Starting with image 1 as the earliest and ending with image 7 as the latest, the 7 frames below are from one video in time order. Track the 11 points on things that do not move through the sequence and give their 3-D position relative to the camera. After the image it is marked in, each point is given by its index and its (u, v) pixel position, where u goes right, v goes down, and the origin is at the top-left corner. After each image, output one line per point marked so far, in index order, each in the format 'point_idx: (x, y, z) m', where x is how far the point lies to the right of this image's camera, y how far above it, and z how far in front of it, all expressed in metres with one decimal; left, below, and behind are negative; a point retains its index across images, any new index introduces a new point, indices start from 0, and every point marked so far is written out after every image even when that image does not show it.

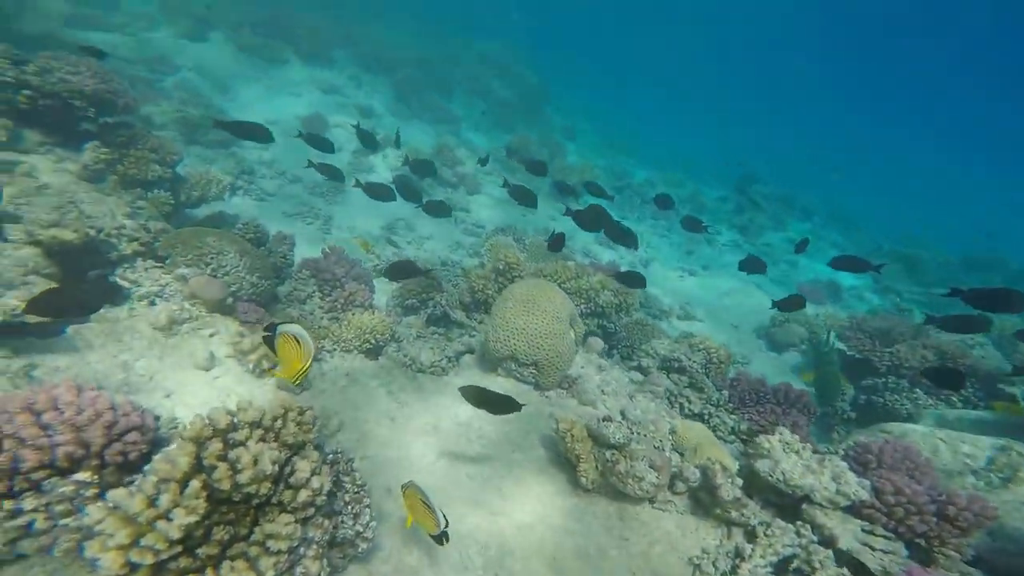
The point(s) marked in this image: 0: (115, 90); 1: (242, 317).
0: (-6.3, +3.2, +8.0) m
1: (-3.5, -0.5, +6.6) m
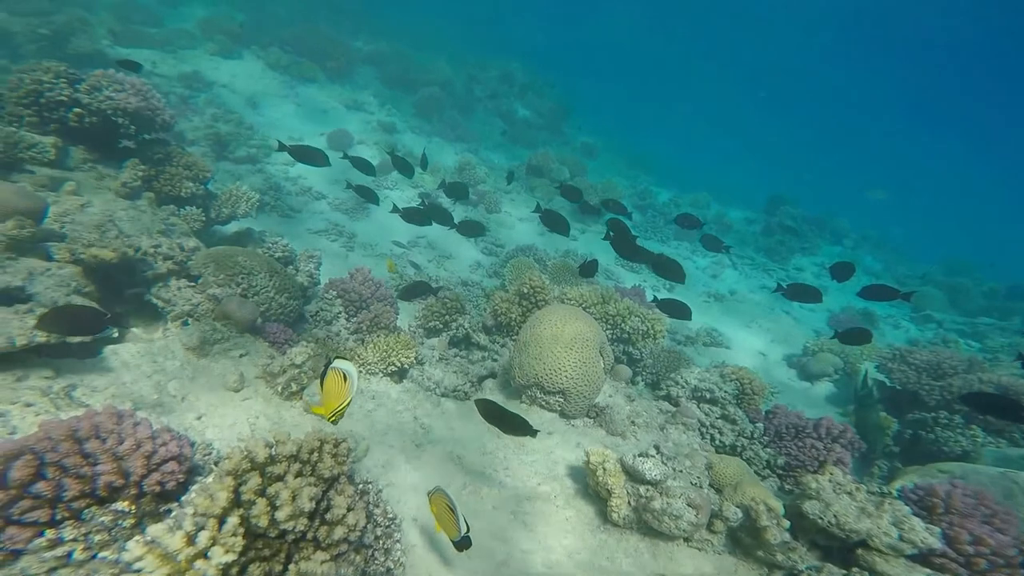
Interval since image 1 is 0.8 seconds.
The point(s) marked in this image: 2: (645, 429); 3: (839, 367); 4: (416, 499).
0: (-5.8, +2.9, +8.2) m
1: (-3.1, -0.8, +6.5) m
2: (+1.8, -2.0, +6.8) m
3: (+6.7, -1.5, +9.8) m
4: (-1.0, -2.2, +5.2) m
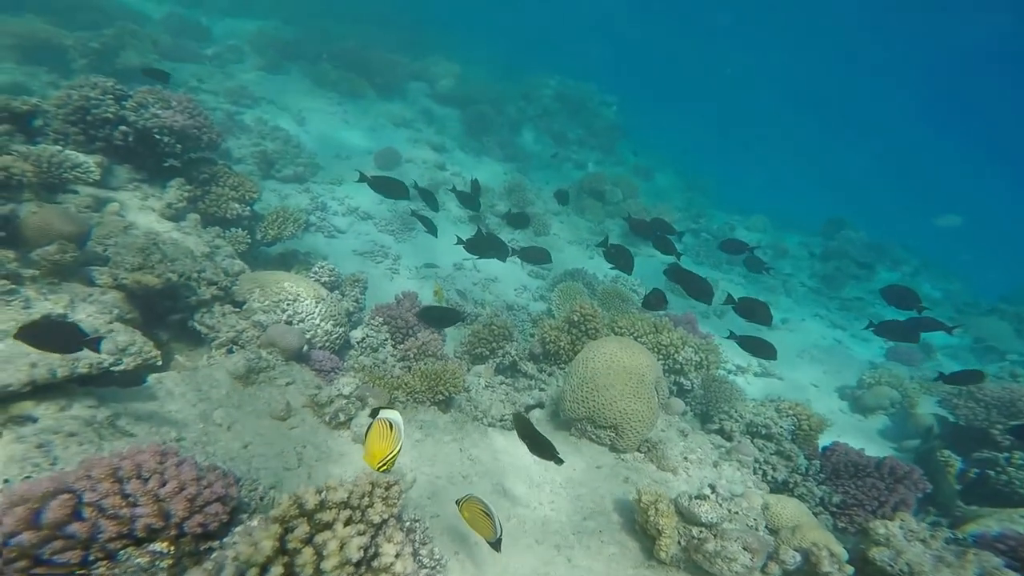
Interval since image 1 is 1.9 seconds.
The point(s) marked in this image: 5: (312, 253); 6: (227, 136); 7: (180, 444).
0: (-5.1, +2.6, +8.1) m
1: (-2.5, -1.0, +6.3) m
2: (+2.4, -2.3, +6.5) m
3: (+7.3, -2.0, +9.4) m
4: (-0.5, -2.5, +4.9) m
5: (-3.8, +0.7, +9.4) m
6: (-7.6, +3.9, +13.1) m
7: (-3.1, -1.4, +4.6) m
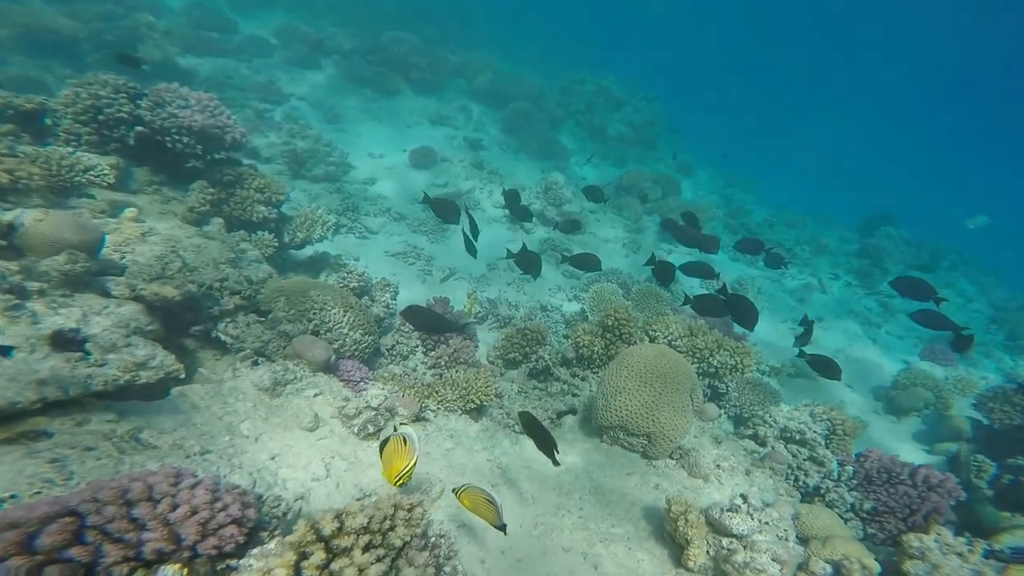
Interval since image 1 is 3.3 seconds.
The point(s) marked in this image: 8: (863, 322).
0: (-4.7, +2.6, +7.9) m
1: (-2.2, -1.1, +6.3) m
2: (+2.8, -2.4, +6.4) m
3: (+7.7, -2.1, +9.3) m
4: (-0.1, -2.6, +4.9) m
5: (-3.3, +0.7, +9.3) m
6: (-7.1, +4.1, +12.9) m
7: (-2.8, -1.6, +4.5) m
8: (+9.0, -0.8, +12.8) m
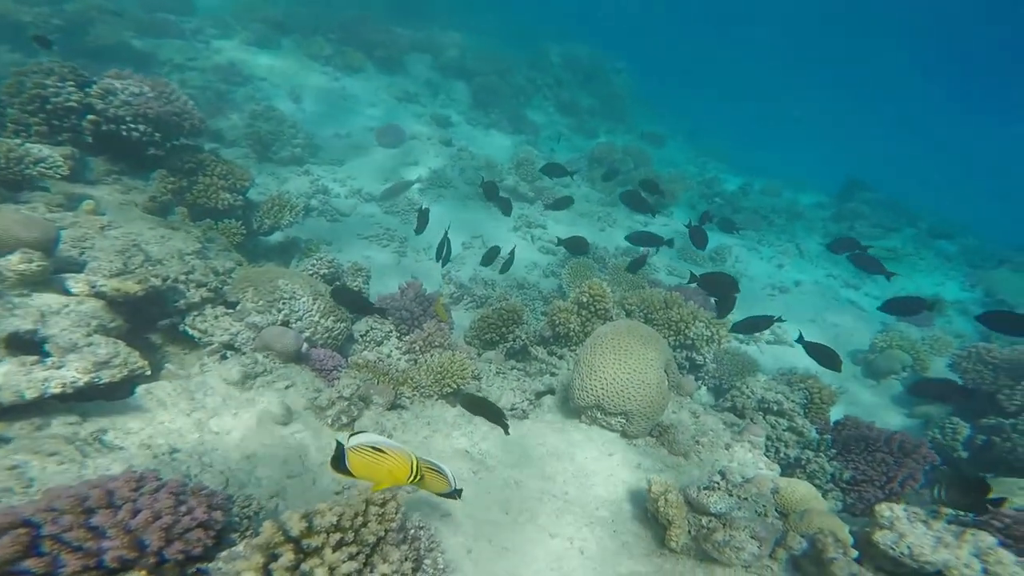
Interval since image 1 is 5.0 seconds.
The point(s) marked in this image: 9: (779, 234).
0: (-5.2, +2.8, +7.6) m
1: (-2.5, -1.0, +6.2) m
2: (+2.6, -2.1, +6.4) m
3: (+7.4, -1.5, +9.3) m
4: (-0.3, -2.4, +4.9) m
5: (-3.8, +0.9, +9.1) m
6: (-7.7, +4.3, +12.5) m
7: (-3.0, -1.5, +4.4) m
8: (+8.6, 0.0, +12.9) m
9: (+8.5, +1.7, +15.6) m
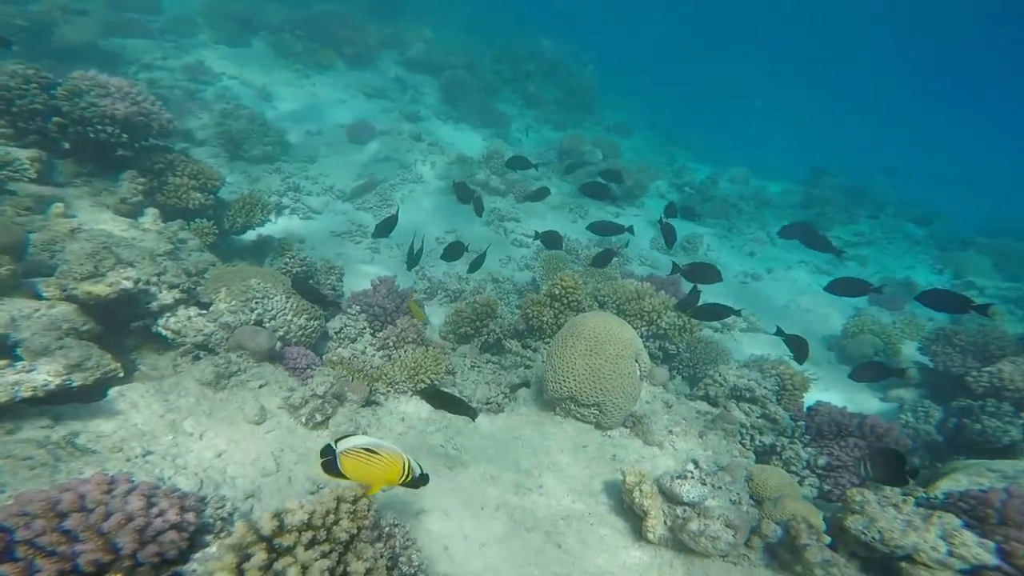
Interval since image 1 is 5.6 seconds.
0: (-5.6, +2.7, +7.5) m
1: (-2.8, -0.9, +6.2) m
2: (+2.3, -2.0, +6.5) m
3: (+7.0, -1.2, +9.5) m
4: (-0.6, -2.4, +4.9) m
5: (-4.1, +0.9, +9.0) m
6: (-8.2, +4.3, +12.4) m
7: (-3.3, -1.5, +4.4) m
8: (+8.2, +0.3, +13.0) m
9: (+8.0, +2.1, +15.8) m
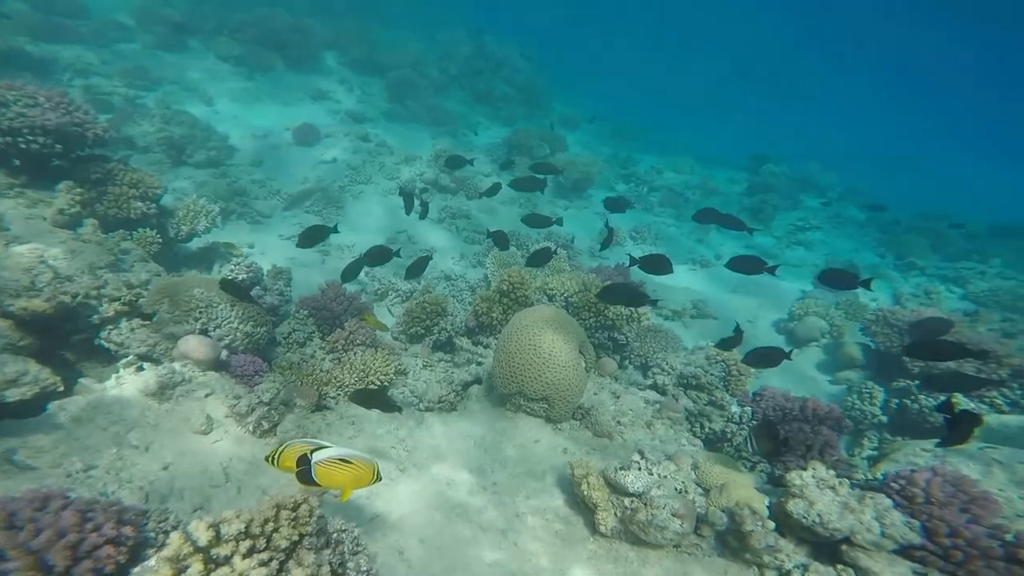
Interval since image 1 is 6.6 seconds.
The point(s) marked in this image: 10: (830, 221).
0: (-6.3, +2.6, +7.4) m
1: (-3.4, -1.0, +6.1) m
2: (+1.7, -1.9, +6.6) m
3: (+6.3, -0.9, +9.8) m
4: (-1.1, -2.4, +5.0) m
5: (-4.9, +0.8, +8.9) m
6: (-9.1, +4.1, +12.1) m
7: (-3.8, -1.6, +4.4) m
8: (+7.3, +0.7, +13.3) m
9: (+7.0, +2.5, +16.0) m
10: (+11.7, +2.3, +17.4) m
